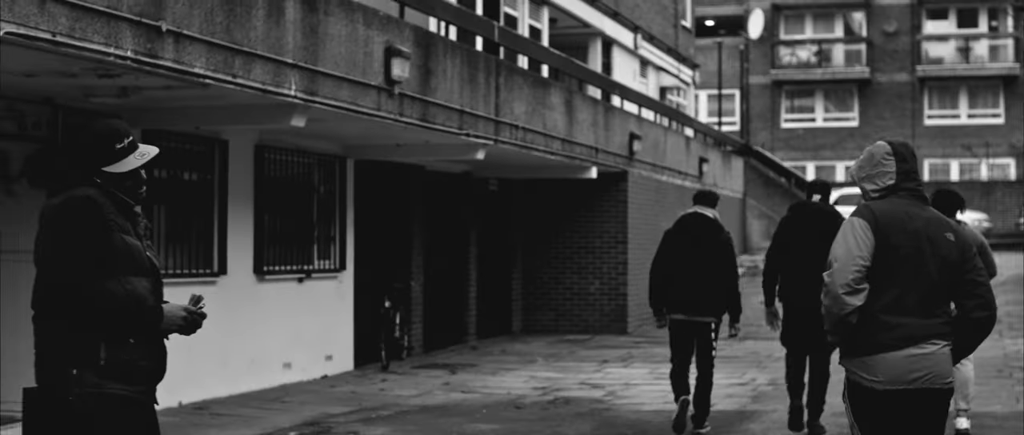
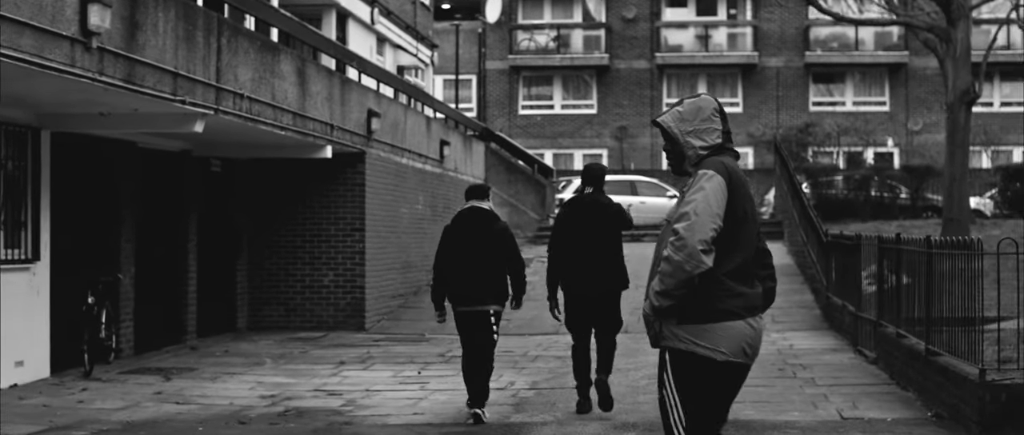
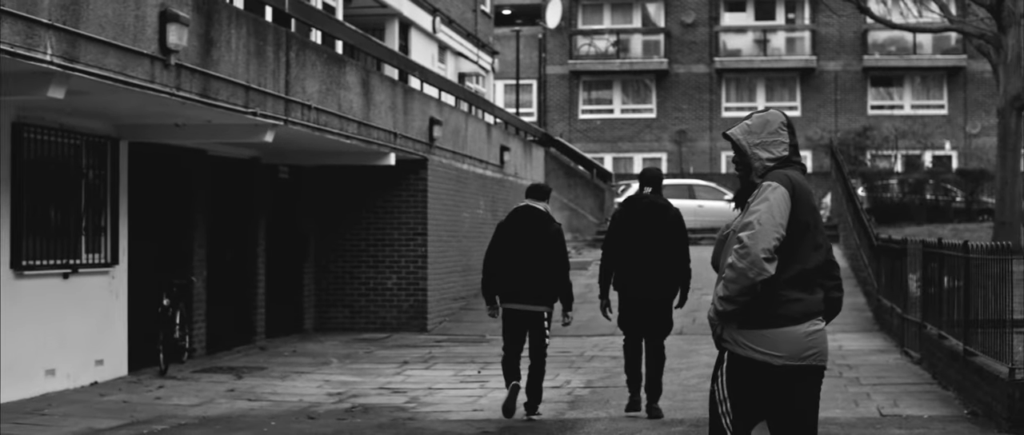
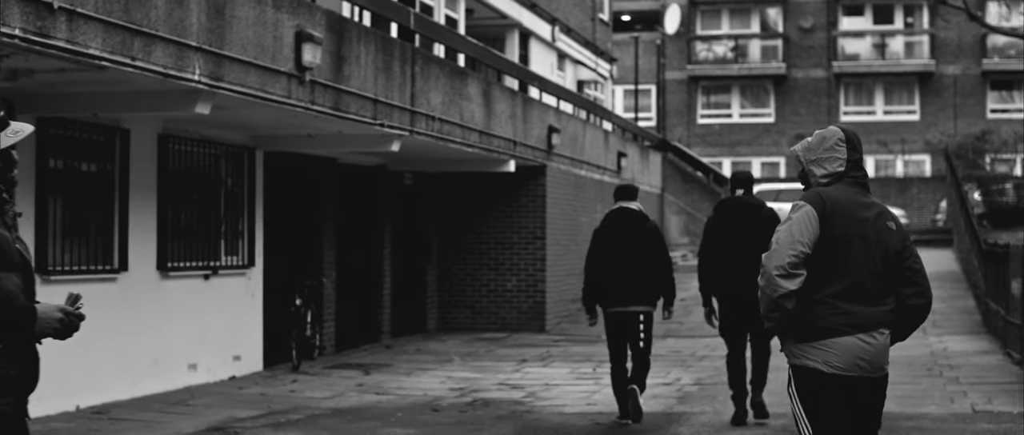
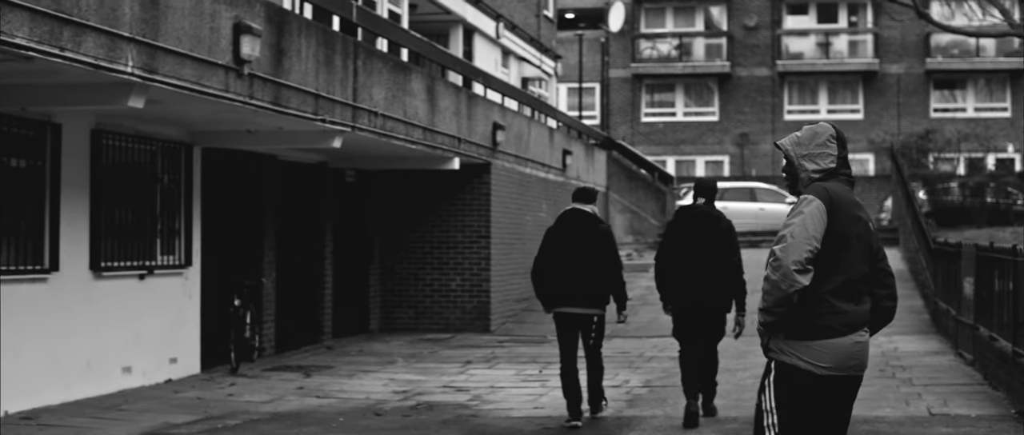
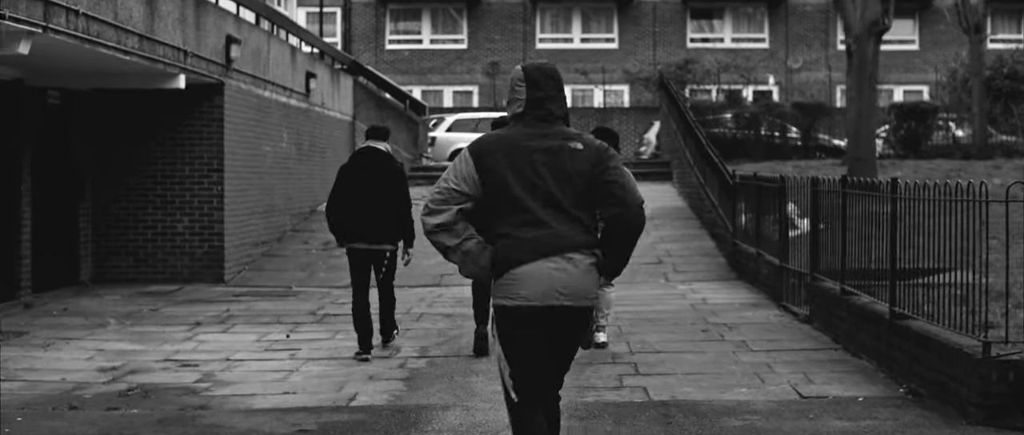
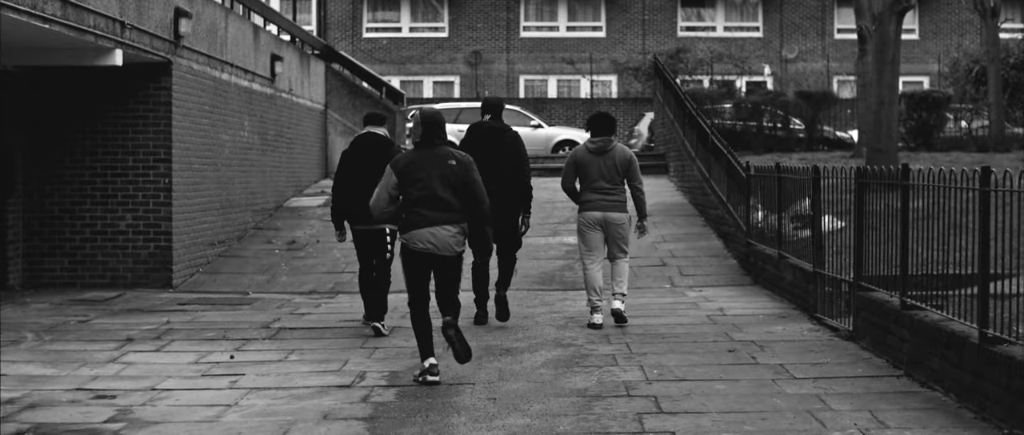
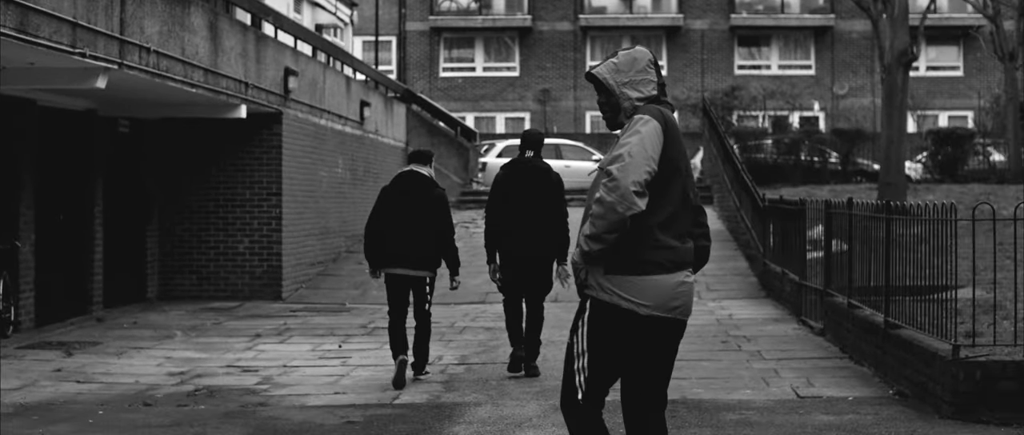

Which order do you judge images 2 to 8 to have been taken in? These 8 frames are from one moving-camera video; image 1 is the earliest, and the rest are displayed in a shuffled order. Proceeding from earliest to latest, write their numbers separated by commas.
4, 5, 3, 2, 8, 6, 7
